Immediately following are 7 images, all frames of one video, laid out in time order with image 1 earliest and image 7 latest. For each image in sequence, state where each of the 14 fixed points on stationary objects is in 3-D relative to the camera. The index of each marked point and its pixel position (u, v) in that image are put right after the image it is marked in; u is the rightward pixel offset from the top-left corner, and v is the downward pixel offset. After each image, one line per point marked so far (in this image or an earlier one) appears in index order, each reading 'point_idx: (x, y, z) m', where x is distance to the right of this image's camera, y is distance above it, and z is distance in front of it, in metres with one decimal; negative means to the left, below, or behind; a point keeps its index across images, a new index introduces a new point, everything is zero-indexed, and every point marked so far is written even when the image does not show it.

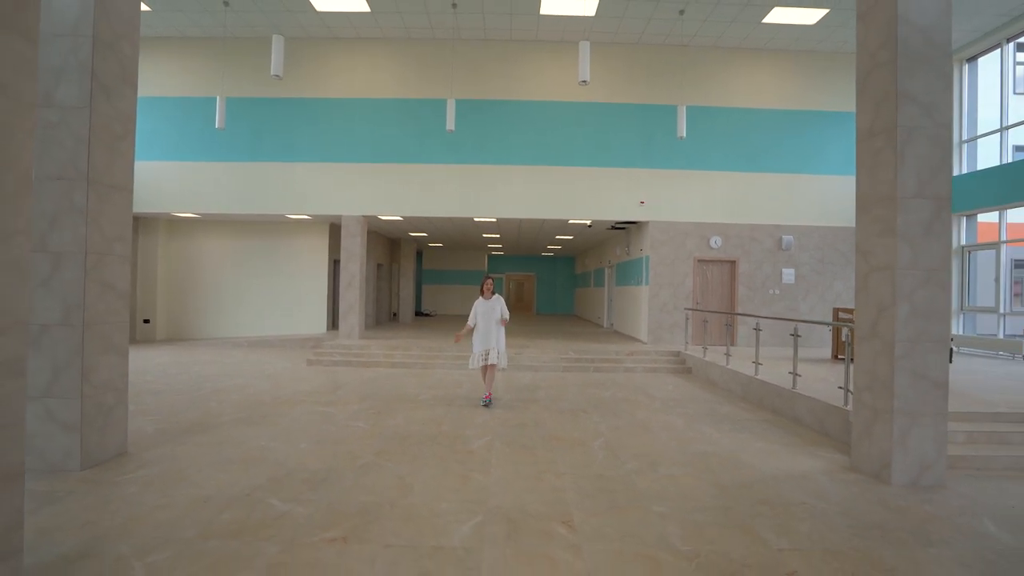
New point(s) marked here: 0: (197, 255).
0: (-9.2, +1.0, +14.2) m
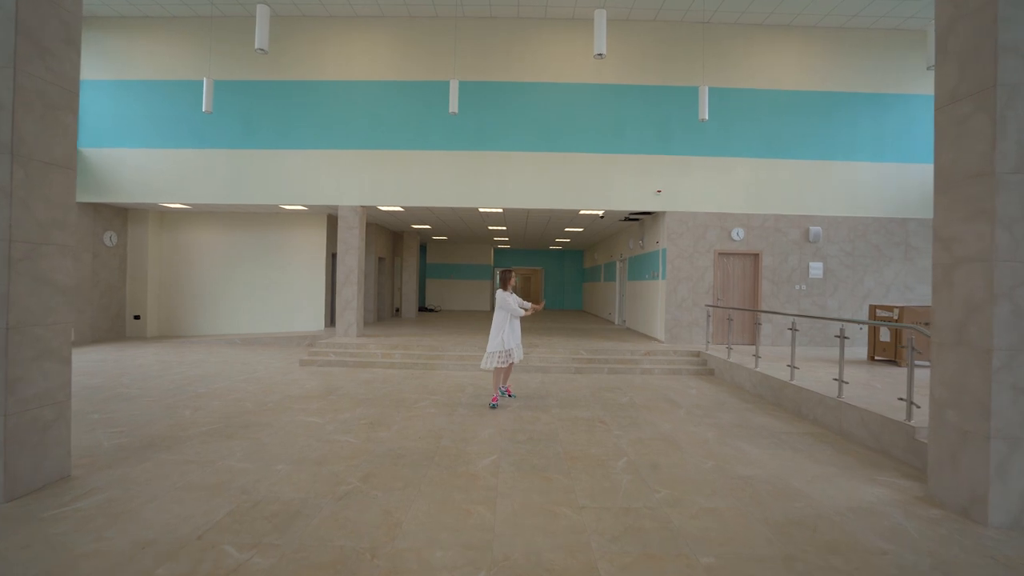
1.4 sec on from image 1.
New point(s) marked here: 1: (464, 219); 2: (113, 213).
0: (-9.0, +1.1, +13.6) m
1: (-1.4, +2.0, +14.0) m
2: (-10.4, +1.9, +12.7) m
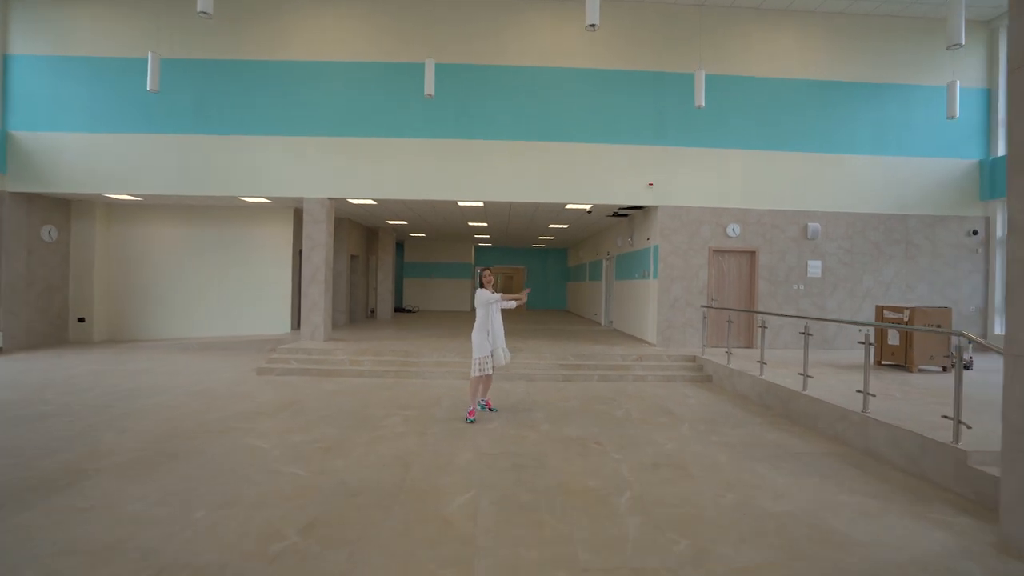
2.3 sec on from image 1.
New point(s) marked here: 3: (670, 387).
0: (-9.5, +1.1, +12.4) m
1: (-1.9, +2.0, +13.1) m
2: (-10.8, +2.0, +11.5) m
3: (+2.6, -1.6, +7.9) m
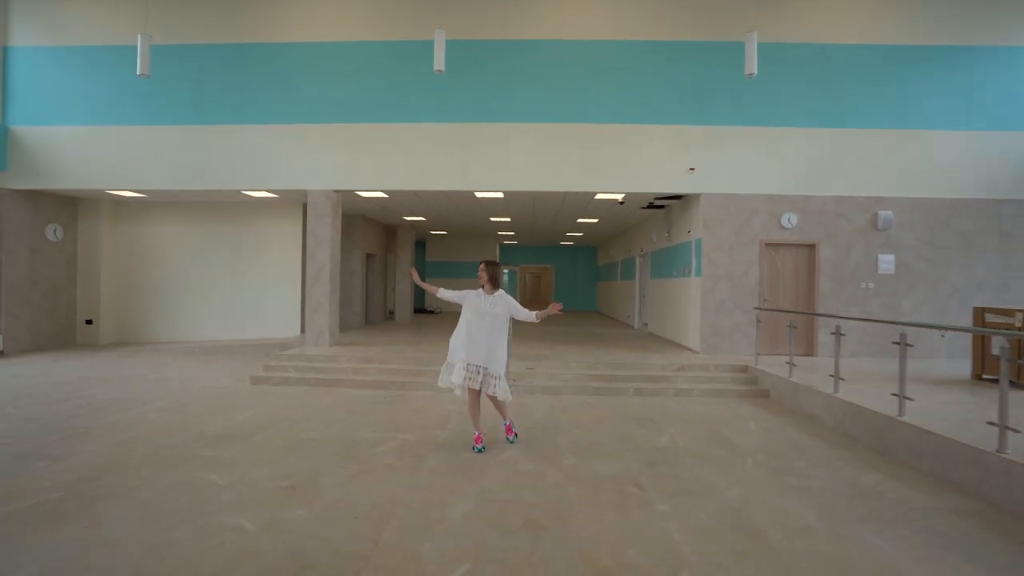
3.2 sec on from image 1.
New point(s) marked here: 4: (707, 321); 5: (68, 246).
0: (-8.9, +1.1, +11.9) m
1: (-1.3, +2.0, +12.2) m
2: (-10.3, +1.9, +11.1) m
3: (+2.8, -1.6, +6.7) m
4: (+3.6, -0.6, +9.0) m
5: (-10.4, +1.0, +11.4) m
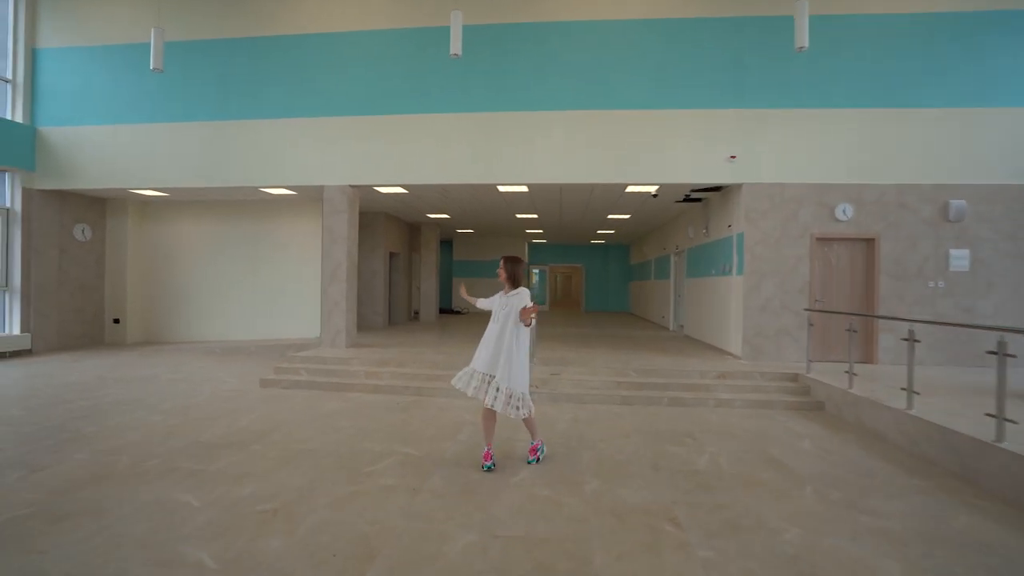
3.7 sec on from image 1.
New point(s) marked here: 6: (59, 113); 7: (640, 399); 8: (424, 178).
0: (-8.3, +1.1, +11.9) m
1: (-0.6, +2.0, +11.7) m
2: (-9.8, +1.9, +11.2) m
3: (+3.1, -1.6, +5.9) m
4: (+4.0, -0.6, +8.2) m
5: (-9.8, +1.0, +11.5) m
6: (-9.4, +3.6, +10.1) m
7: (+1.7, -1.5, +6.5) m
8: (-1.6, +2.0, +9.0) m
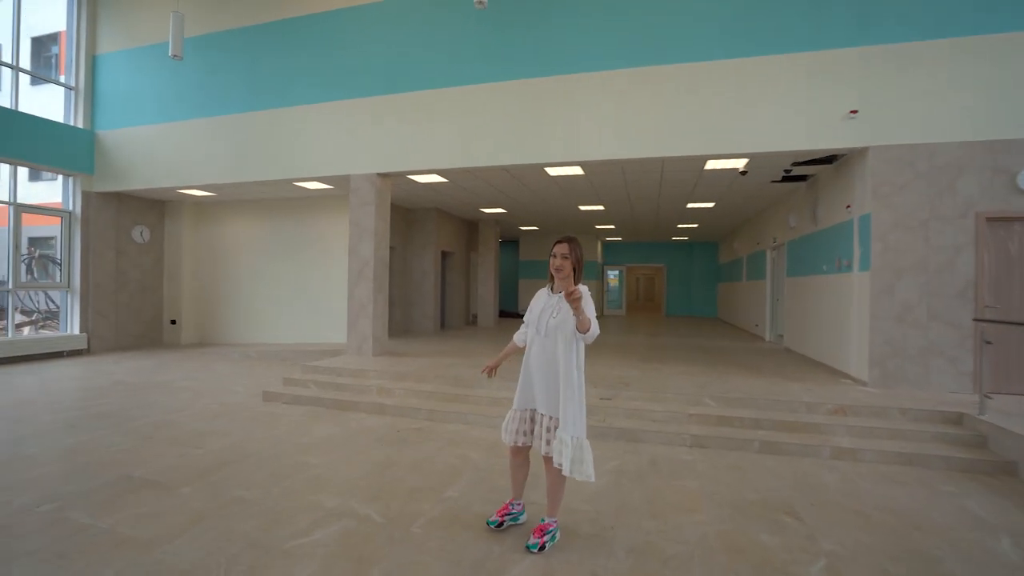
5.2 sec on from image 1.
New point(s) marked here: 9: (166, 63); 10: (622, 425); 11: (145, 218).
0: (-6.9, +1.1, +11.8) m
1: (+0.6, +2.0, +10.2) m
2: (-8.5, +1.9, +11.3) m
3: (+3.2, -1.6, +3.9) m
4: (+4.5, -0.6, +6.0) m
5: (-8.5, +1.0, +11.6) m
6: (-8.3, +3.6, +10.1) m
7: (+2.0, -1.5, +4.7) m
8: (-0.9, +2.0, +7.8) m
9: (-6.9, +4.5, +9.8) m
10: (+1.1, -1.4, +5.1) m
11: (-8.5, +1.6, +11.3) m
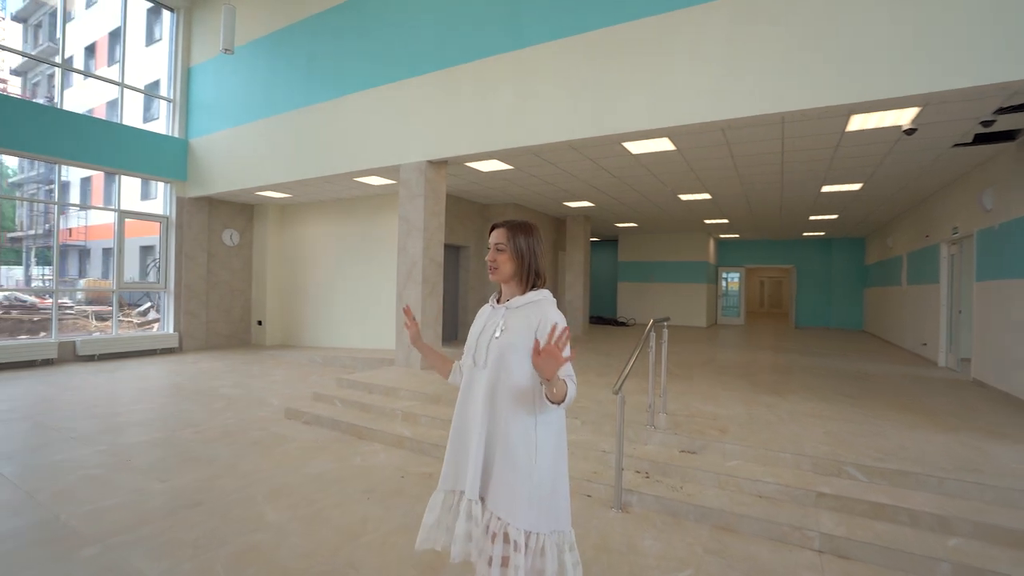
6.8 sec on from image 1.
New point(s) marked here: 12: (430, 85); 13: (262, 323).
0: (-5.0, +1.0, +11.8) m
1: (+2.0, +1.9, +8.6) m
2: (-6.6, +1.9, +11.6) m
3: (+3.1, -1.6, +1.8) m
4: (+4.9, -0.7, +3.5) m
5: (-6.5, +0.9, +11.9) m
6: (-6.7, +3.6, +10.5) m
7: (+2.1, -1.5, +2.8) m
8: (0.0, +2.0, +6.5) m
9: (-5.4, +4.5, +9.8) m
10: (+1.4, -1.5, +3.4) m
11: (-6.6, +1.6, +11.7) m
12: (-1.2, +3.1, +7.3) m
13: (-6.1, -0.9, +12.0) m
